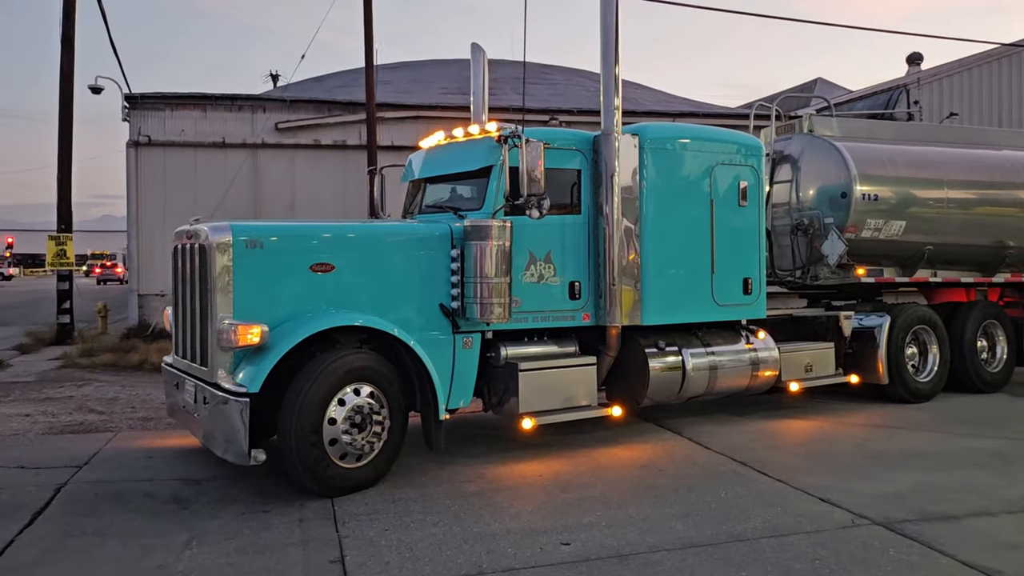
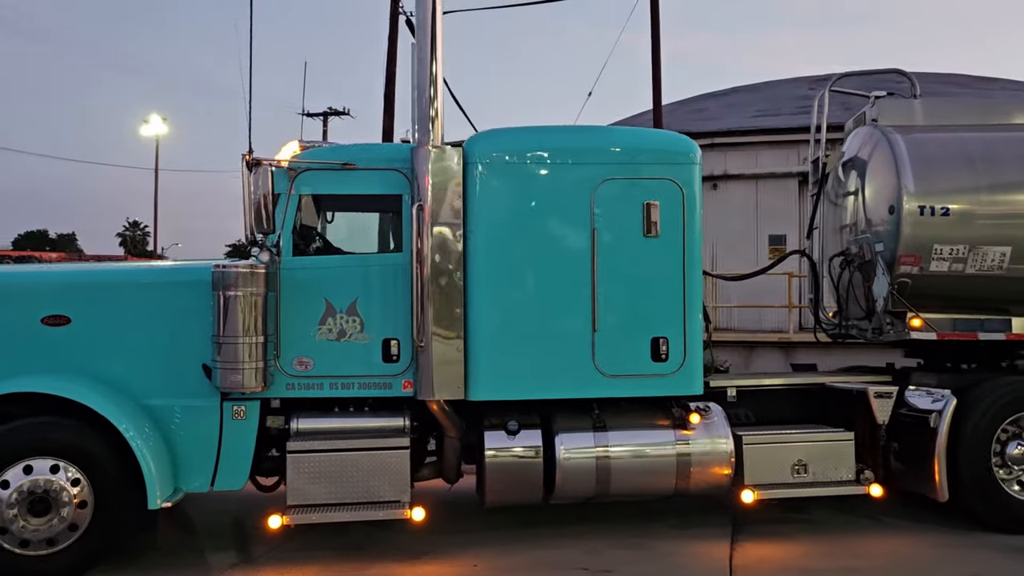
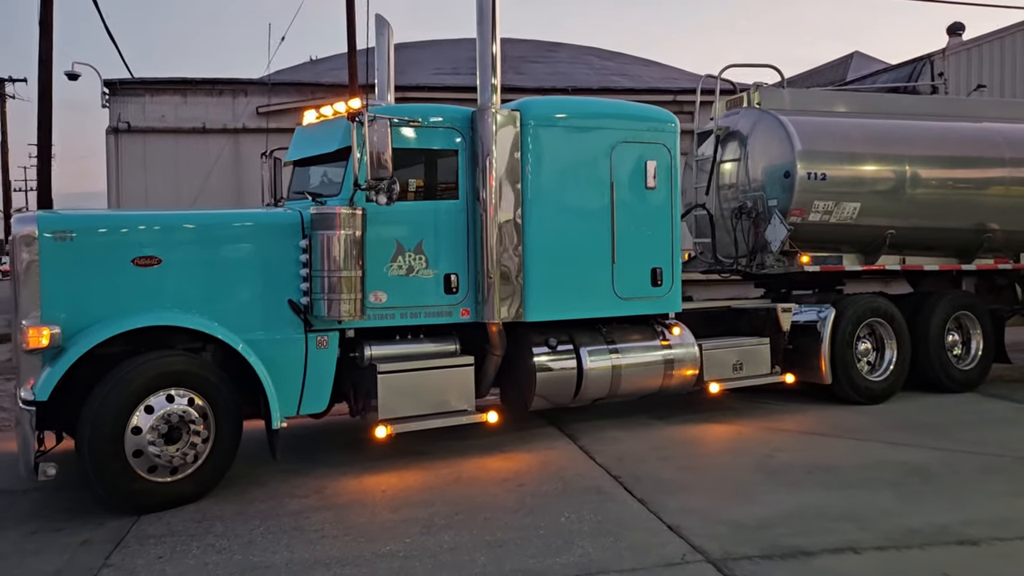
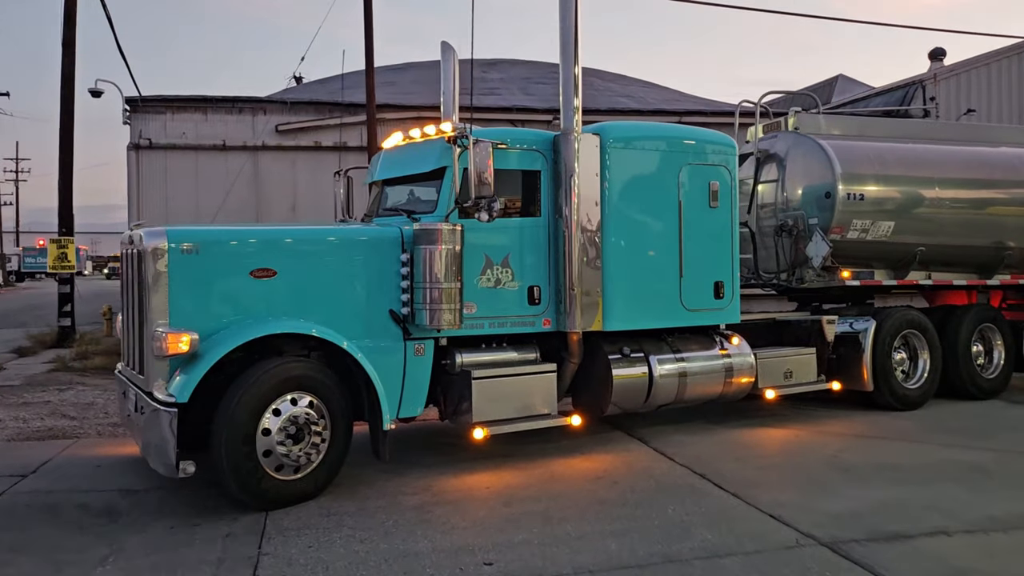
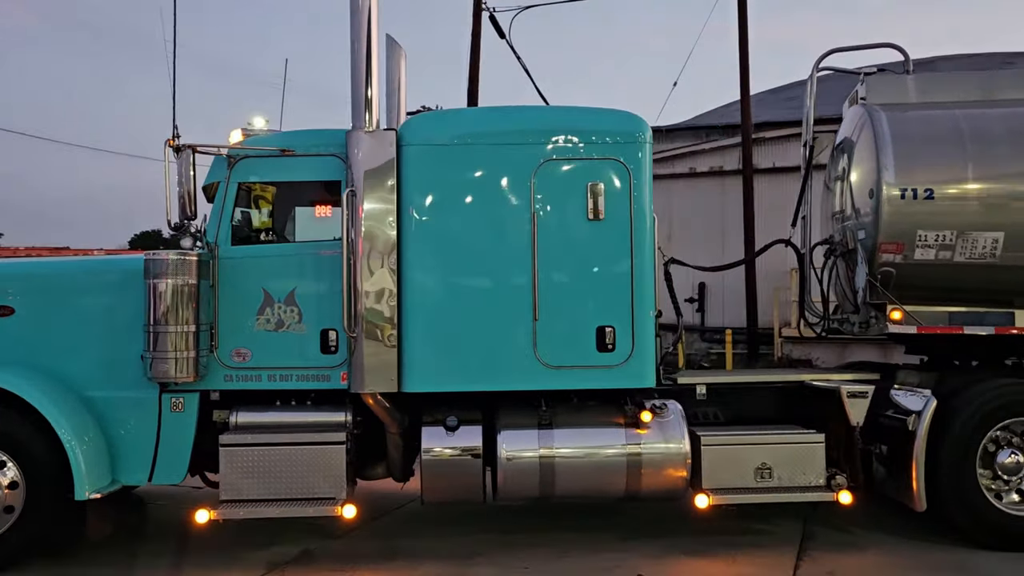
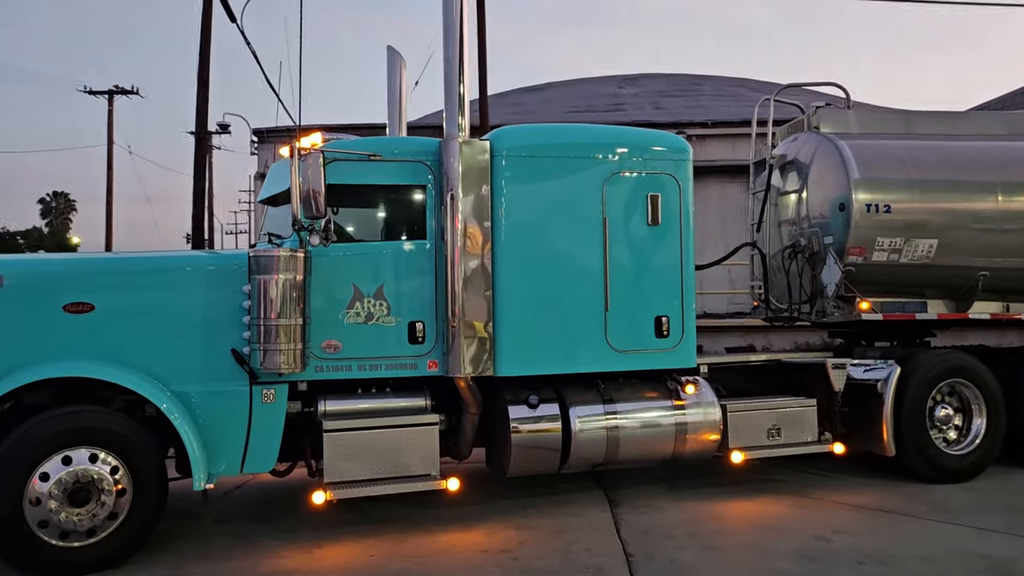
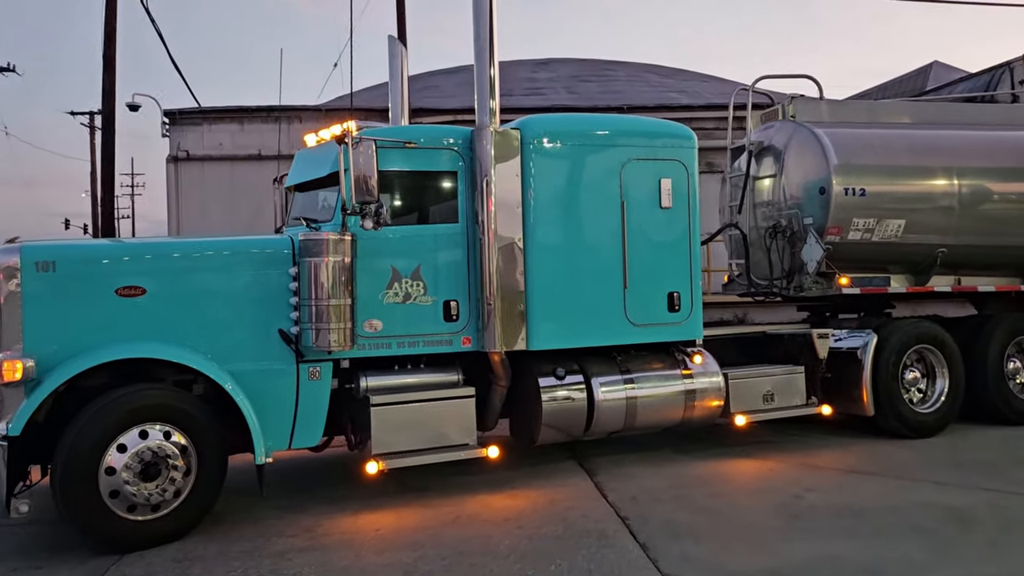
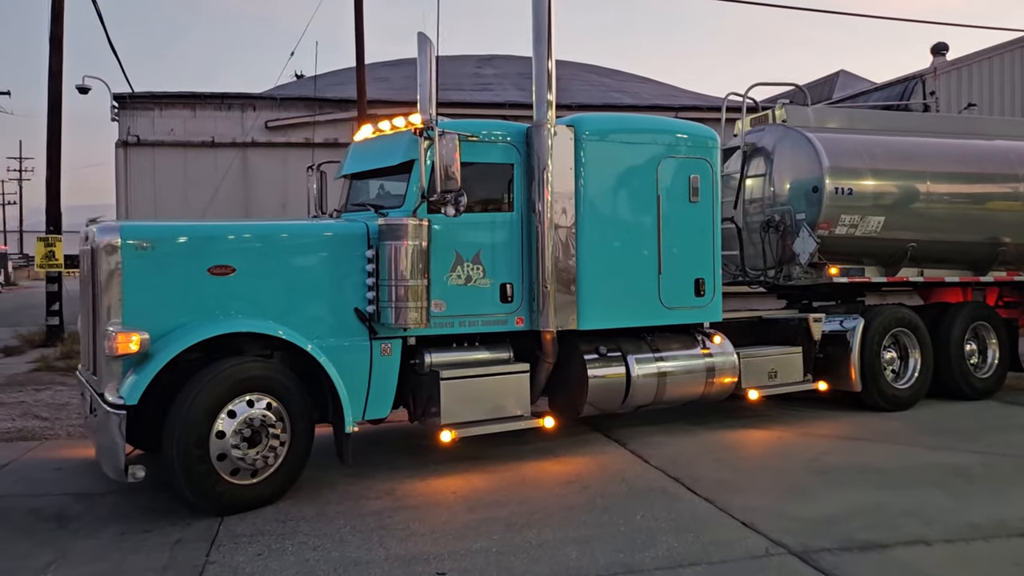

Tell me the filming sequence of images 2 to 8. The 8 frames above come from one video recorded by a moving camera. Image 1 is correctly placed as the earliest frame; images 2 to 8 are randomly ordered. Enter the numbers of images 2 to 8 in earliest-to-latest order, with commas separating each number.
4, 8, 3, 7, 6, 2, 5
